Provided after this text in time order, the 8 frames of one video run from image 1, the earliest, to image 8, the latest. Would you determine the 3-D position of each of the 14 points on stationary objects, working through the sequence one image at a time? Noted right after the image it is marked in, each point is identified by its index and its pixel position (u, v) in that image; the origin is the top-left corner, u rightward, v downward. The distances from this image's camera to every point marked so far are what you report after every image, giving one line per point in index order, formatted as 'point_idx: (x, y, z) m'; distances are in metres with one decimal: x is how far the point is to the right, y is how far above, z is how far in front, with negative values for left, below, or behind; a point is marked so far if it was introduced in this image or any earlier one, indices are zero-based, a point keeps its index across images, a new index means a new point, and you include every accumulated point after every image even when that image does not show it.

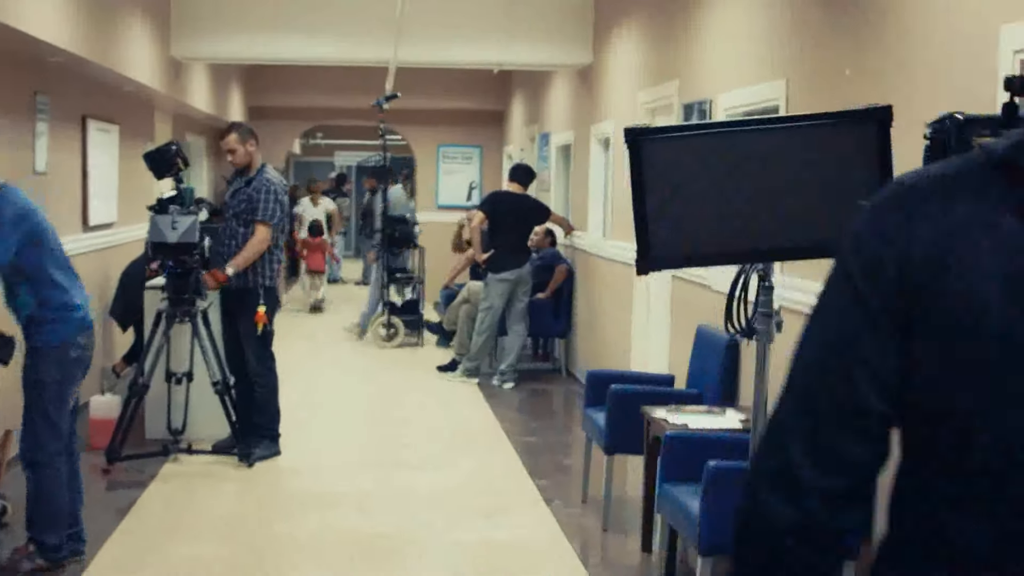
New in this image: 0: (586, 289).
0: (+0.4, 0.0, +8.1) m
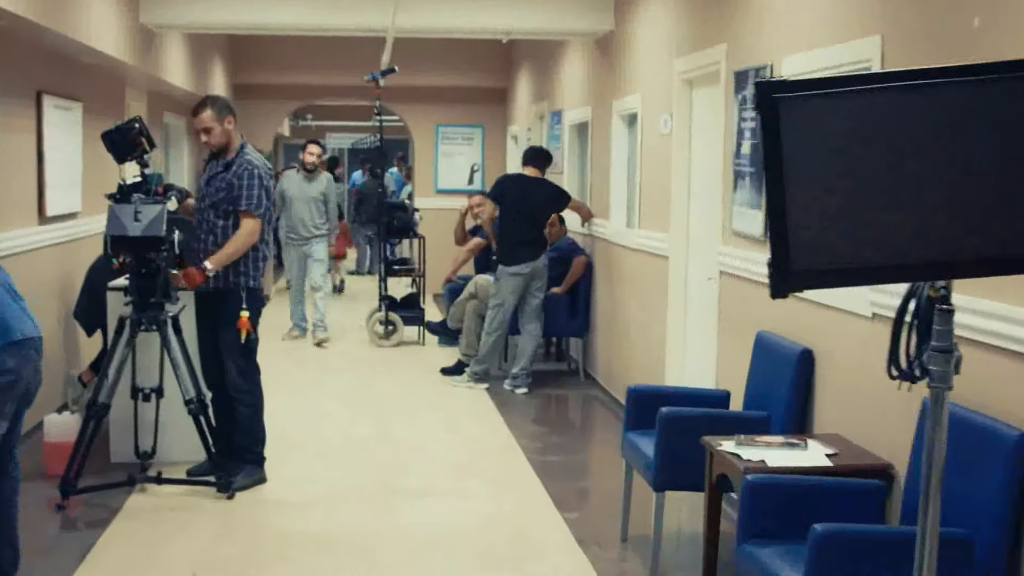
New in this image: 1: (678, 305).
0: (+0.5, 0.0, +7.3) m
1: (+0.7, -0.1, +5.7) m
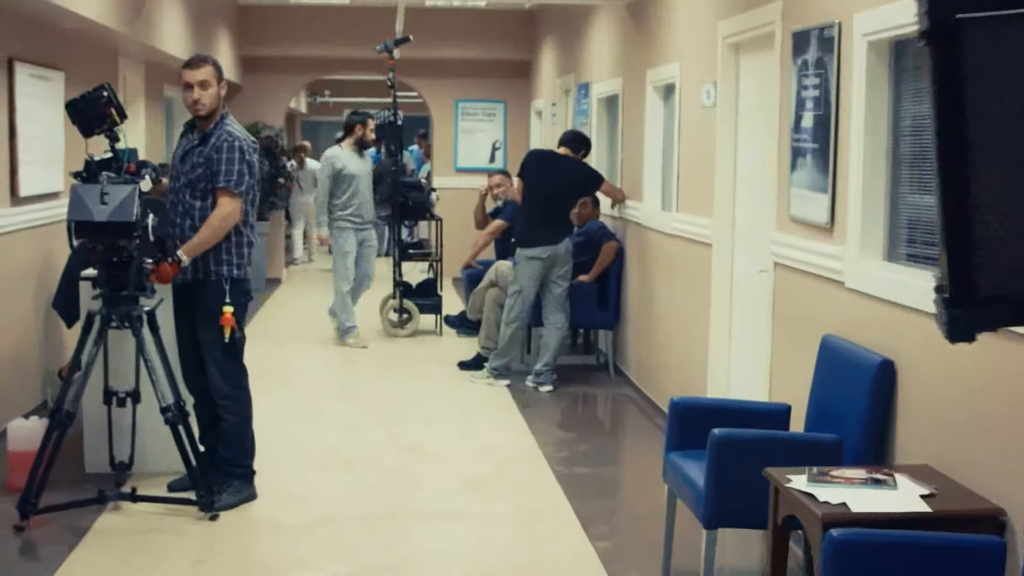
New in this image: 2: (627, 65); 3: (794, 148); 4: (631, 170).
0: (+0.6, +0.1, +6.7) m
1: (+0.8, 0.0, +5.0) m
2: (+0.6, +1.1, +6.9) m
3: (+0.8, +0.4, +4.1) m
4: (+0.6, +0.6, +6.8) m
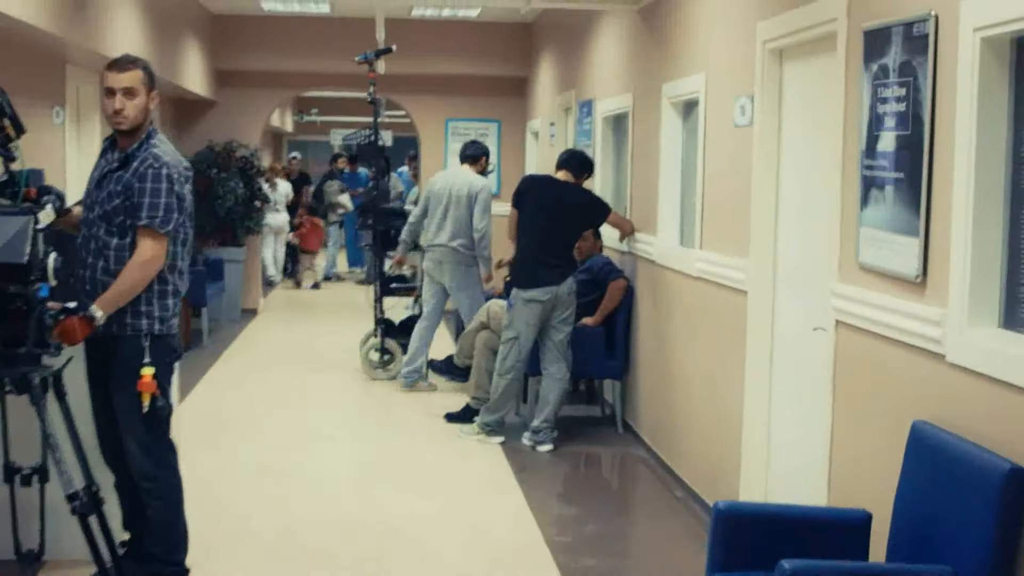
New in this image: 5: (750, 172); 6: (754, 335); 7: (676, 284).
0: (+0.6, -0.1, +5.8) m
1: (+0.7, -0.2, +4.2) m
2: (+0.6, +0.9, +6.0) m
3: (+0.8, +0.3, +3.2) m
4: (+0.6, +0.4, +5.9) m
5: (+0.7, +0.4, +4.2) m
6: (+0.7, -0.1, +4.2) m
7: (+0.6, 0.0, +5.3) m
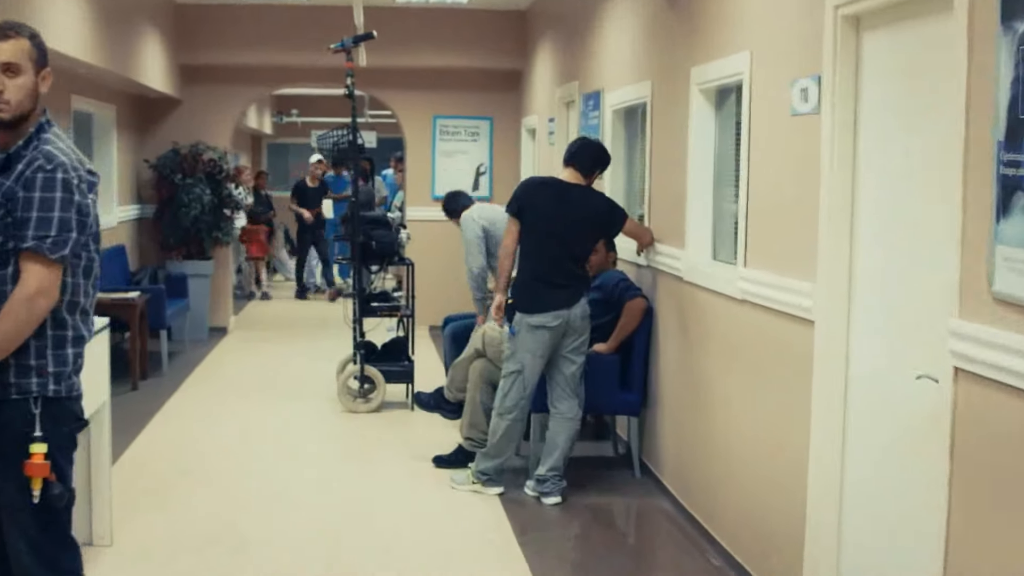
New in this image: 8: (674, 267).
0: (+0.6, -0.2, +4.9) m
1: (+0.8, -0.3, +3.3) m
2: (+0.5, +0.8, +5.2) m
3: (+0.8, +0.2, +2.4) m
4: (+0.6, +0.3, +5.0) m
5: (+0.7, +0.3, +3.3) m
6: (+0.8, -0.2, +3.3) m
7: (+0.6, -0.1, +4.4) m
8: (+0.6, +0.1, +4.8) m
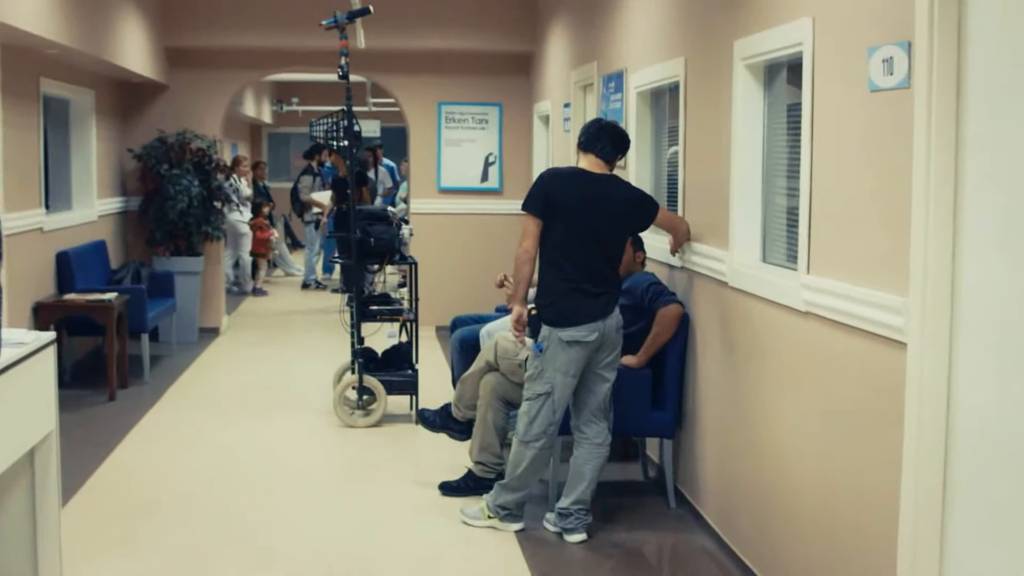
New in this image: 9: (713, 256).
0: (+0.6, -0.2, +4.3) m
1: (+0.8, -0.3, +2.7) m
2: (+0.6, +0.8, +4.6) m
3: (+0.9, +0.2, +1.8) m
4: (+0.6, +0.3, +4.4) m
5: (+0.8, +0.3, +2.7) m
6: (+0.8, -0.2, +2.7) m
7: (+0.7, -0.1, +3.8) m
8: (+0.6, +0.1, +4.2) m
9: (+0.6, +0.1, +4.2) m
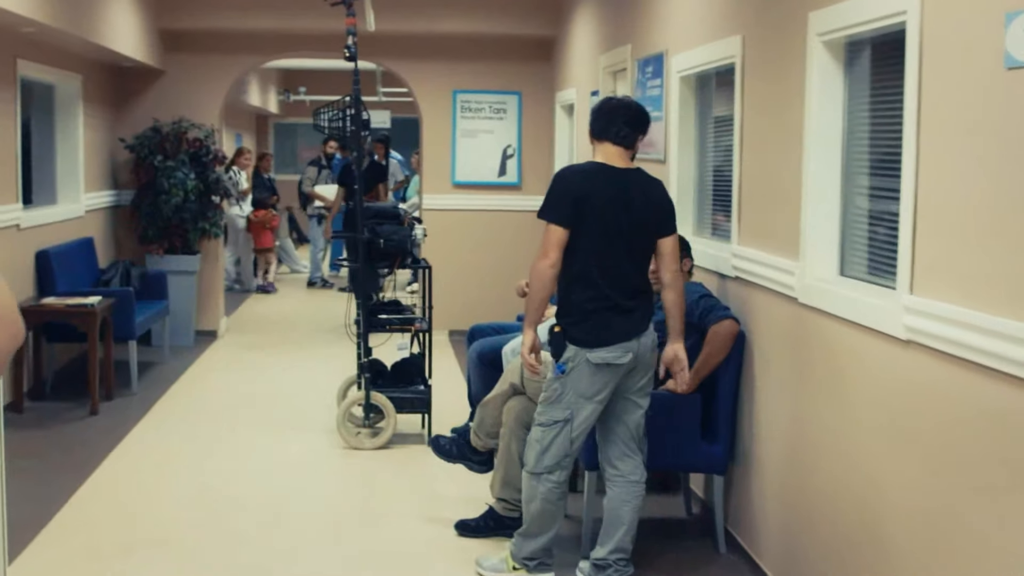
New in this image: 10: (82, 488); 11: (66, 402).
0: (+0.7, -0.2, +3.7) m
1: (+0.9, -0.4, +2.1) m
2: (+0.7, +0.8, +4.0) m
3: (+1.0, +0.1, +1.1) m
4: (+0.7, +0.2, +3.8) m
5: (+0.9, +0.2, +2.1) m
6: (+0.9, -0.3, +2.1) m
7: (+0.8, -0.1, +3.2) m
8: (+0.7, 0.0, +3.6) m
9: (+0.7, +0.1, +3.6) m
10: (-1.5, -0.7, +4.9) m
11: (-2.0, -0.5, +6.1) m
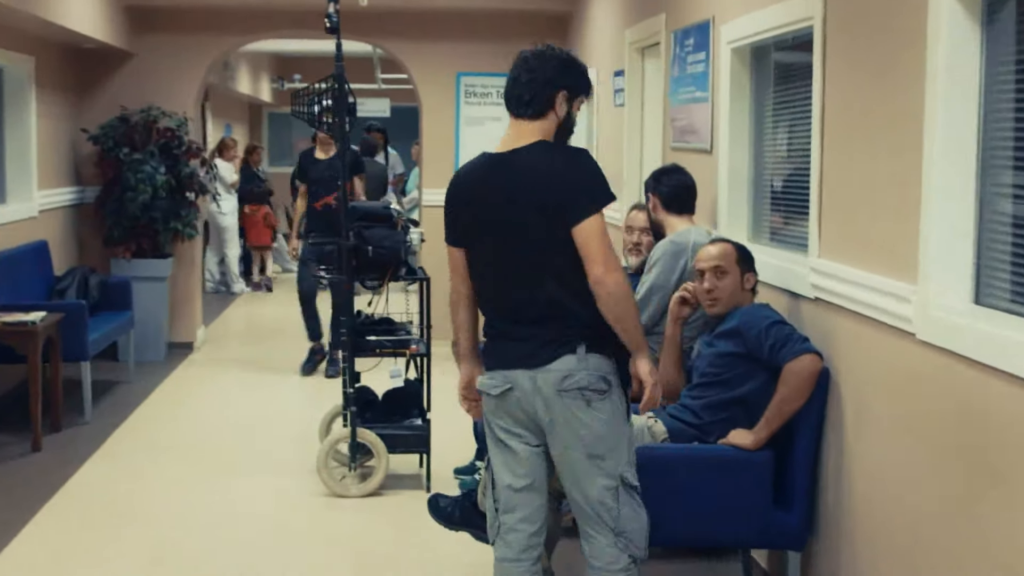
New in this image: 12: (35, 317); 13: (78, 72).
0: (+0.7, -0.3, +2.9) m
1: (+0.9, -0.4, +1.2) m
2: (+0.7, +0.7, +3.1) m
3: (+1.0, 0.0, +0.3) m
4: (+0.7, +0.2, +2.9) m
5: (+0.9, +0.1, +1.2) m
6: (+0.9, -0.4, +1.2) m
7: (+0.8, -0.2, +2.3) m
8: (+0.7, 0.0, +2.7) m
9: (+0.7, 0.0, +2.7) m
10: (-1.5, -0.8, +4.0) m
11: (-1.9, -0.6, +5.3) m
12: (-1.8, -0.1, +5.1) m
13: (-2.3, +1.1, +7.2) m
